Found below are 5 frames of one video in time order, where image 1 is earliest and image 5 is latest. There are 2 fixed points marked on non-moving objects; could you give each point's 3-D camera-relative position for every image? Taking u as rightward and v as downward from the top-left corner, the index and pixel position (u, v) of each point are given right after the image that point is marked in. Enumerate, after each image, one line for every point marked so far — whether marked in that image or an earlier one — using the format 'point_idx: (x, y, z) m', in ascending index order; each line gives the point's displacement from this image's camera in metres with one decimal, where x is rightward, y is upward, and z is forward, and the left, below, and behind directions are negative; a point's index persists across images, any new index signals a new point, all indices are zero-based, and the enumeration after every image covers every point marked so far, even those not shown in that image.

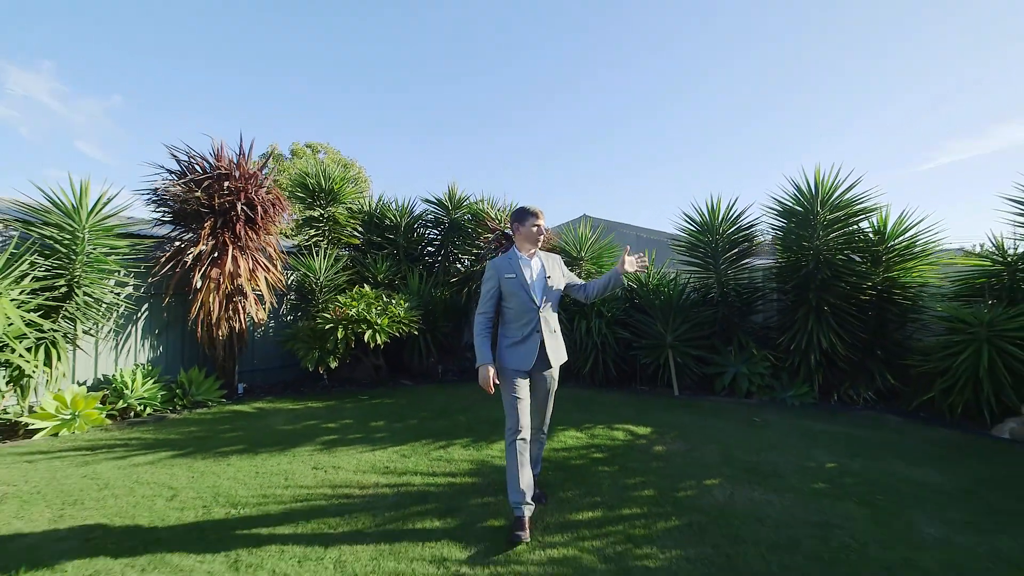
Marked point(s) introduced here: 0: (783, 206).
0: (+2.9, +0.9, +5.6) m
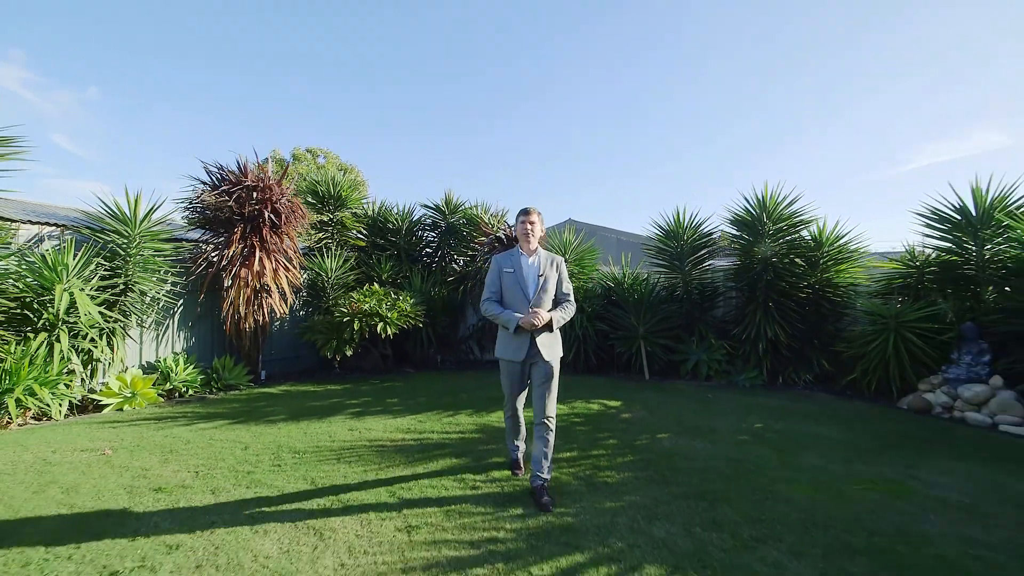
0: (+2.9, +0.9, +6.5) m
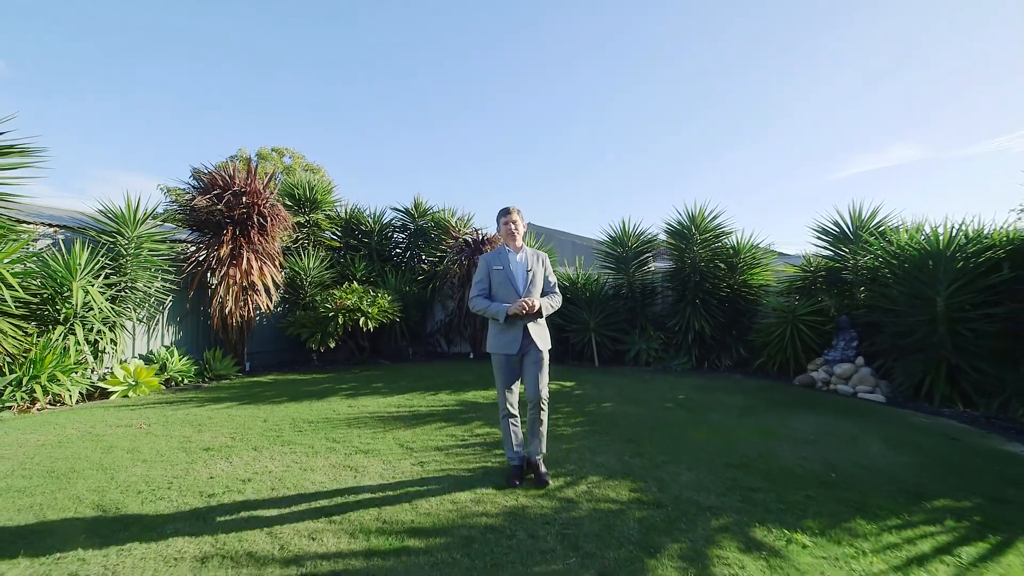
0: (+2.4, +0.9, +7.7) m
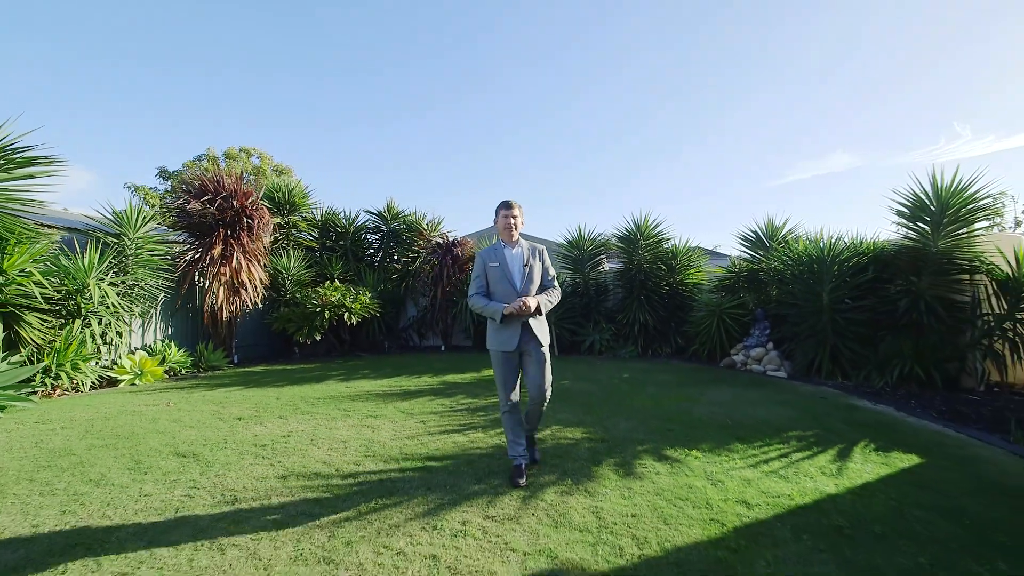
0: (+1.9, +0.9, +8.8) m
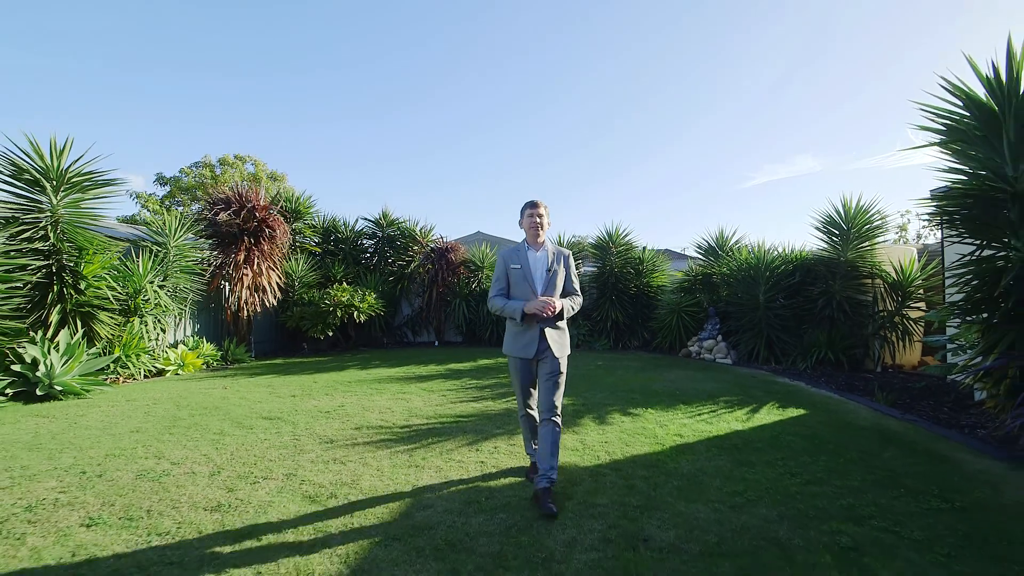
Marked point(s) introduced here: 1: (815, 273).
0: (+1.7, +0.9, +10.1) m
1: (+4.2, +0.2, +7.2) m
